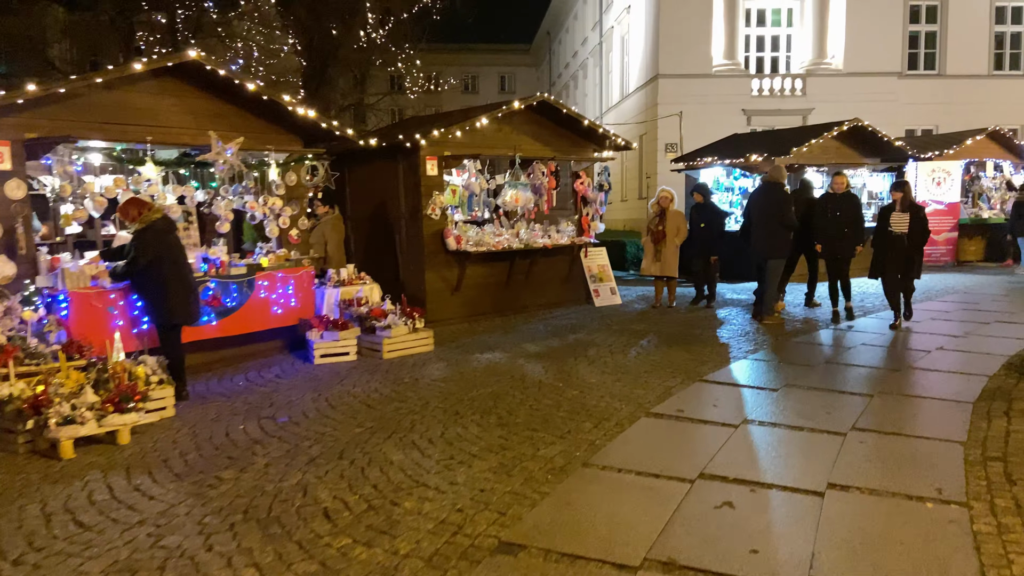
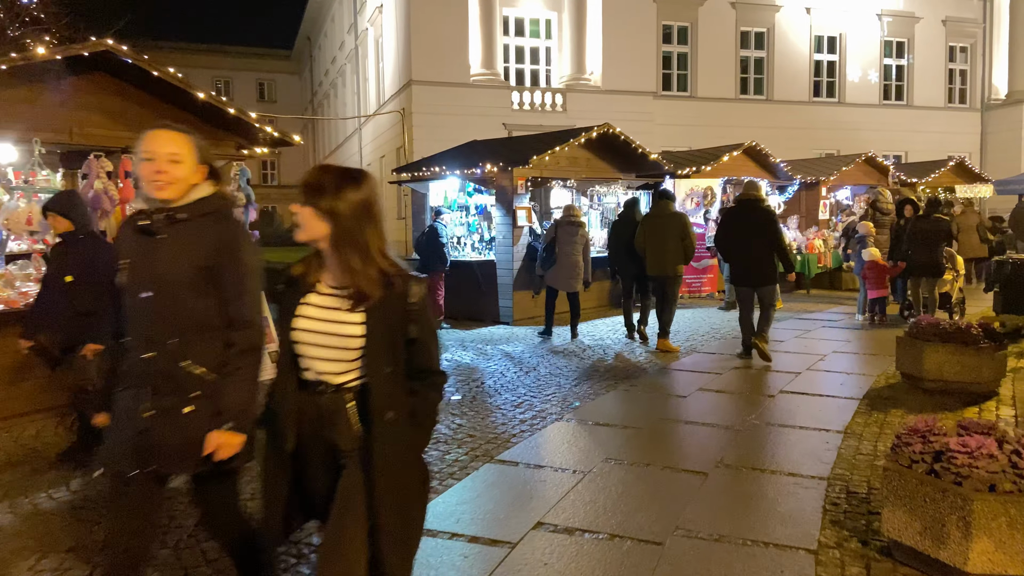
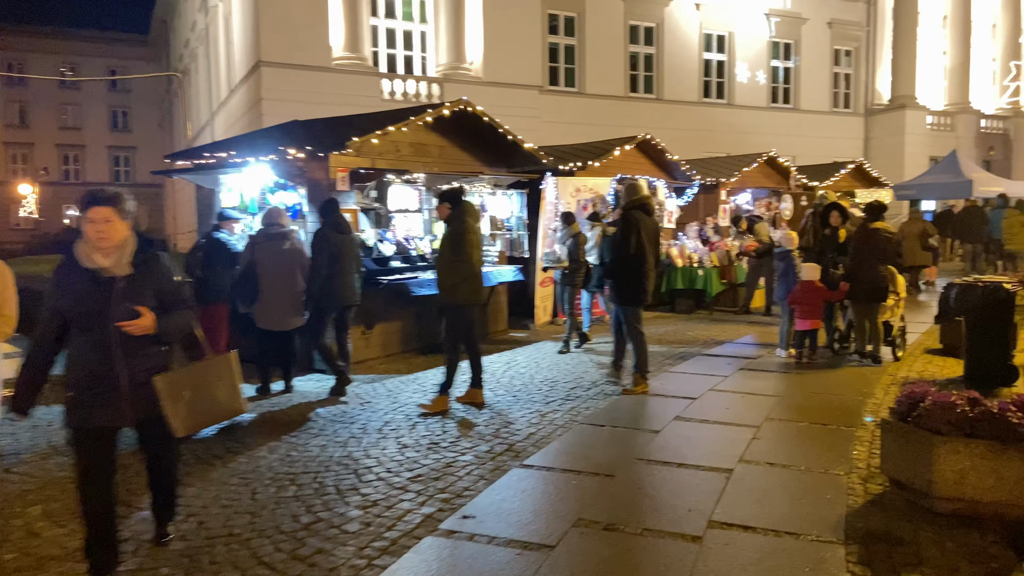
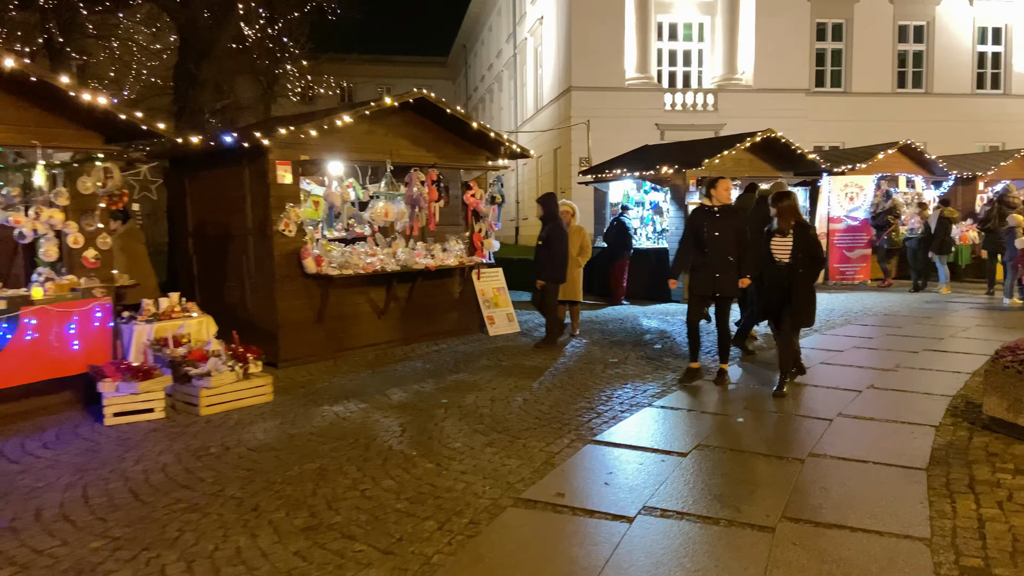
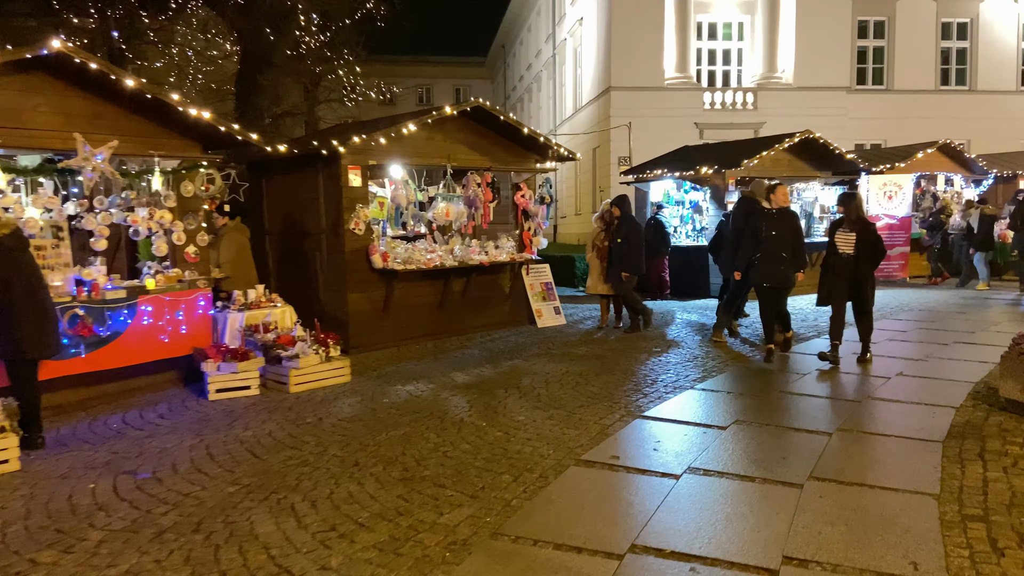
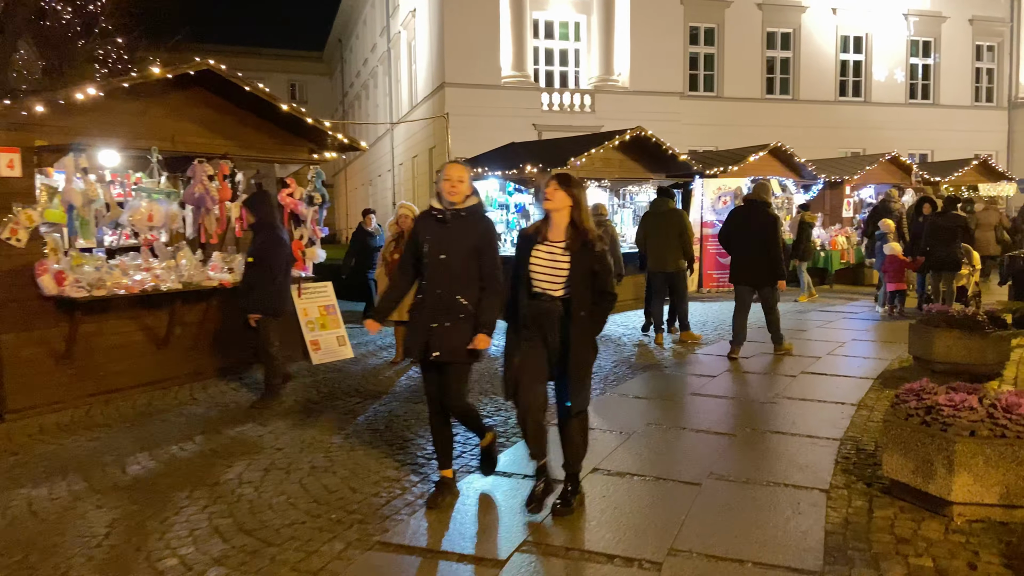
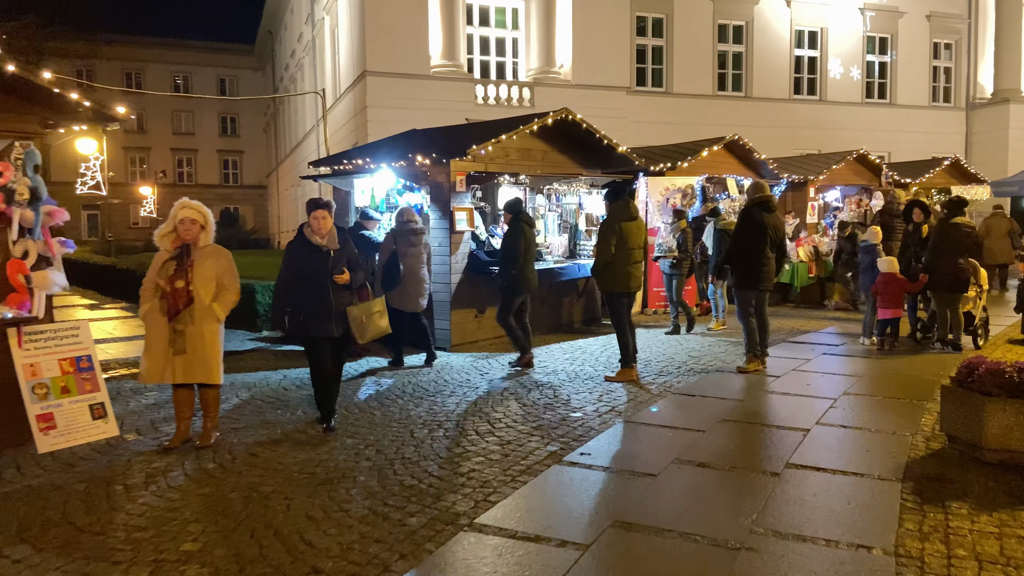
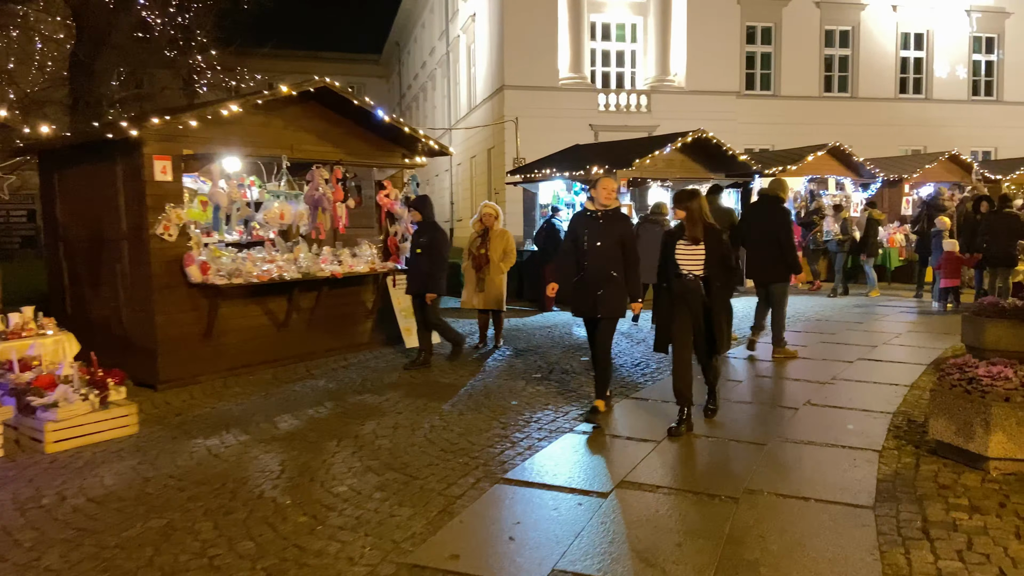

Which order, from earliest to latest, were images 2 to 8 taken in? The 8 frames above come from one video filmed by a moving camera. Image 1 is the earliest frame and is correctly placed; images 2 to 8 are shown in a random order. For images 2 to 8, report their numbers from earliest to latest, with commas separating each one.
5, 4, 8, 6, 2, 7, 3
